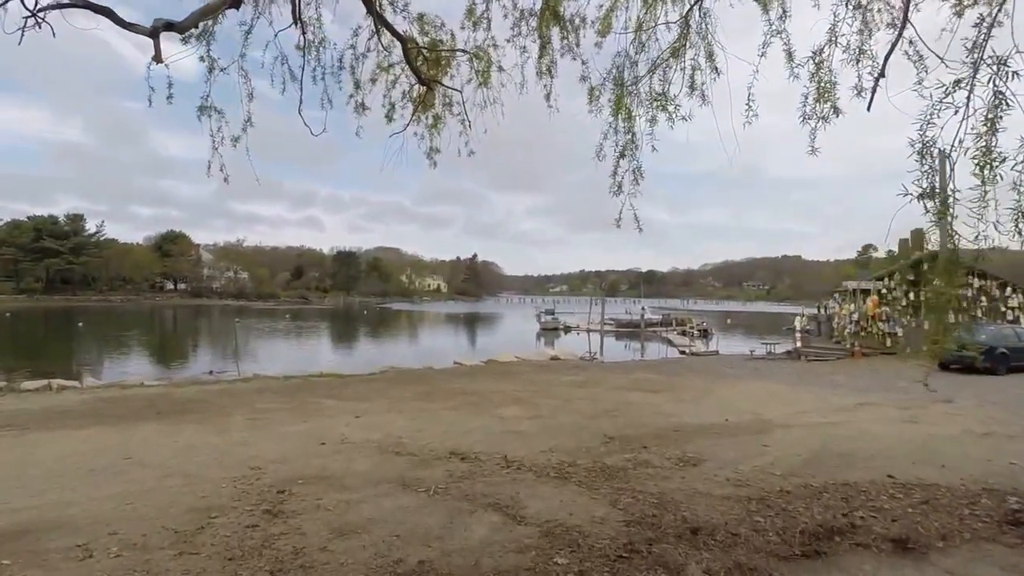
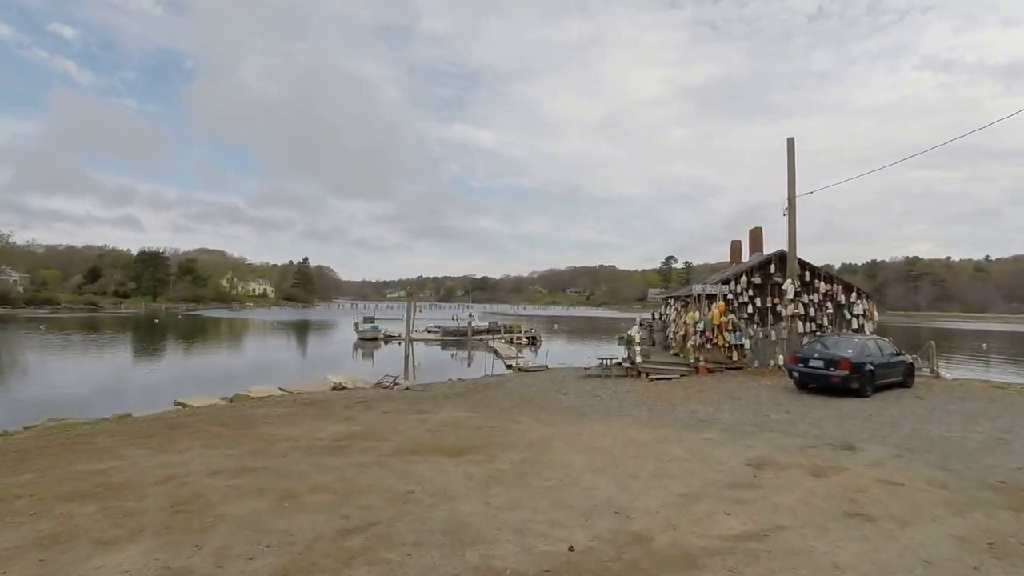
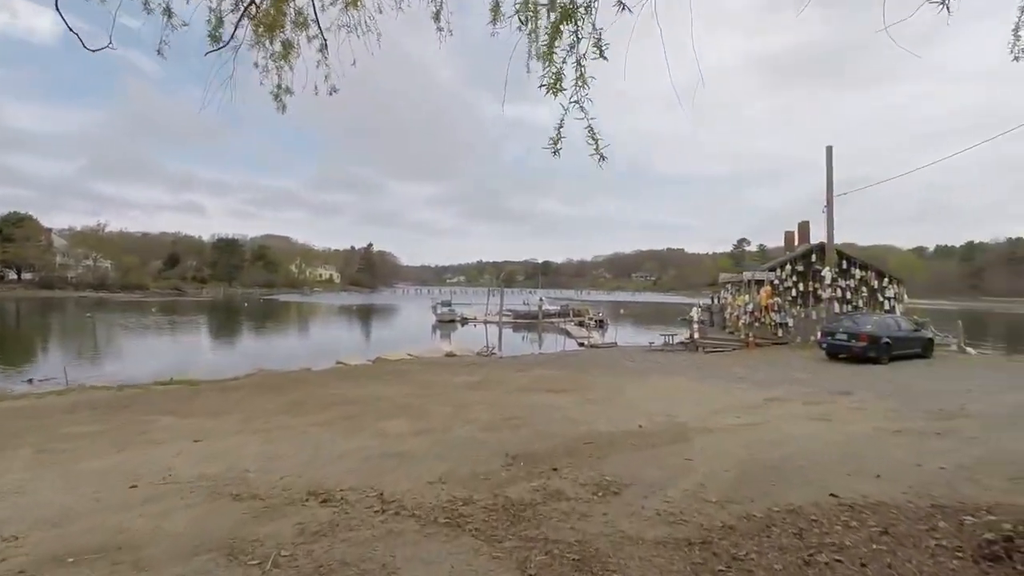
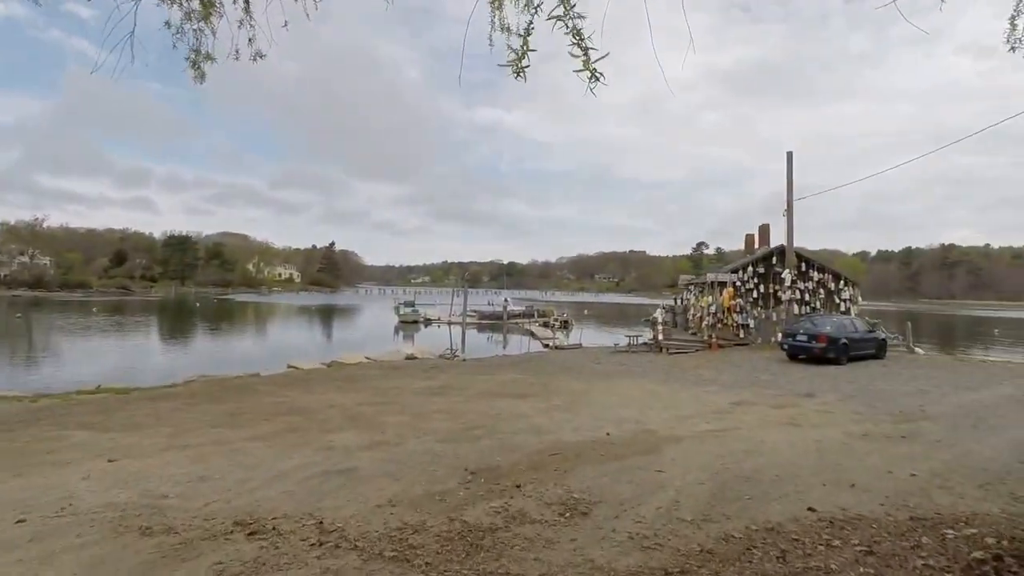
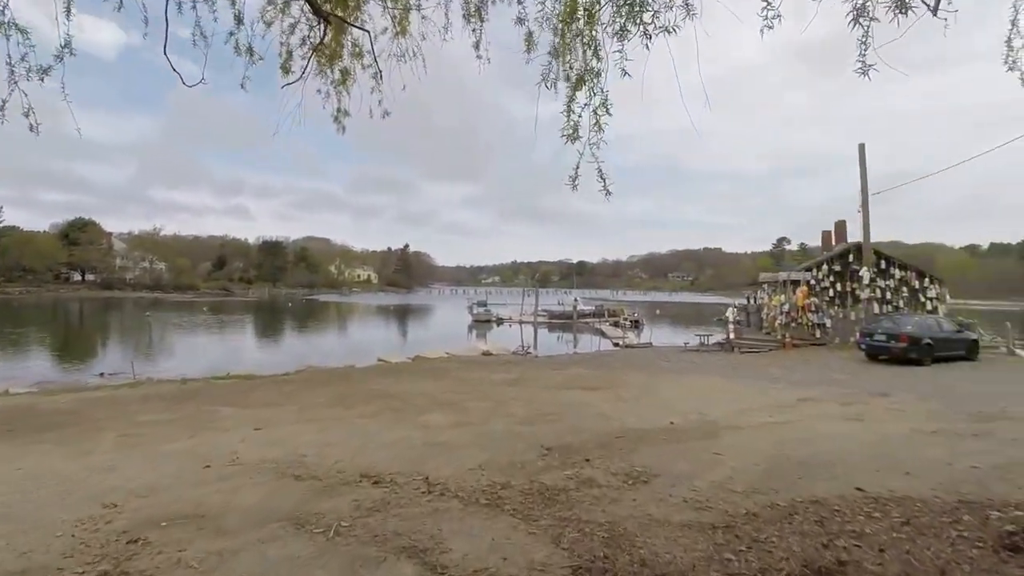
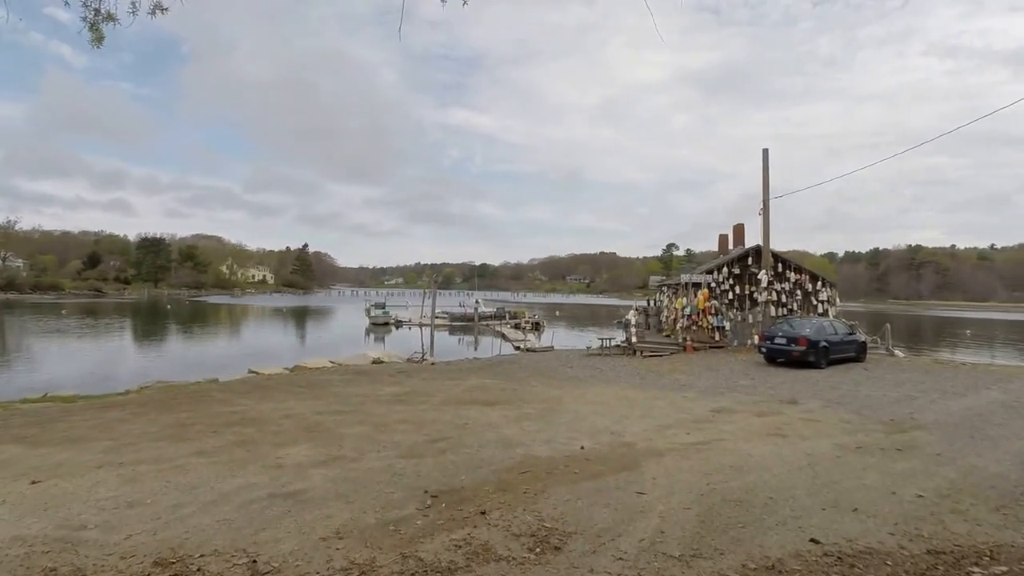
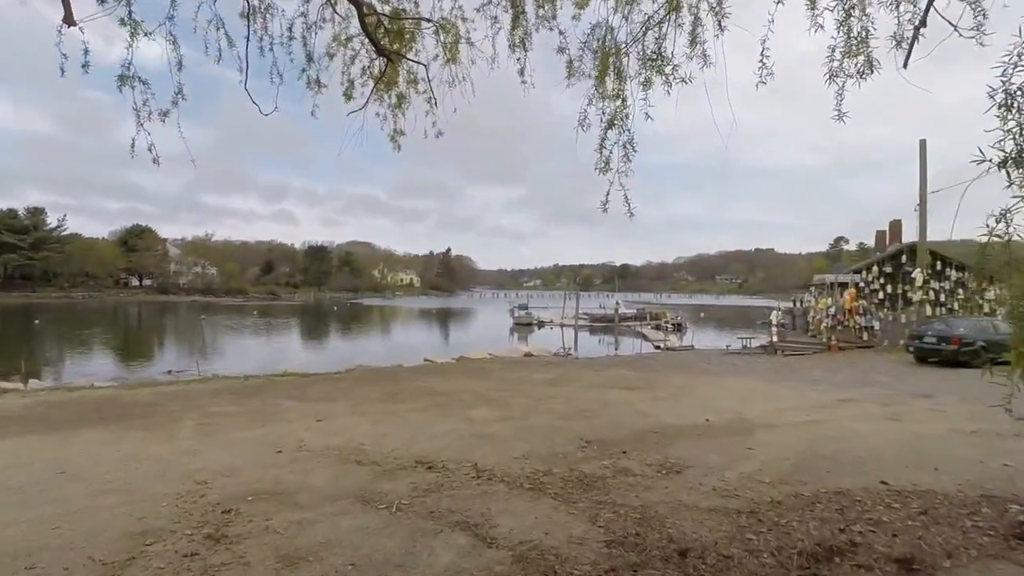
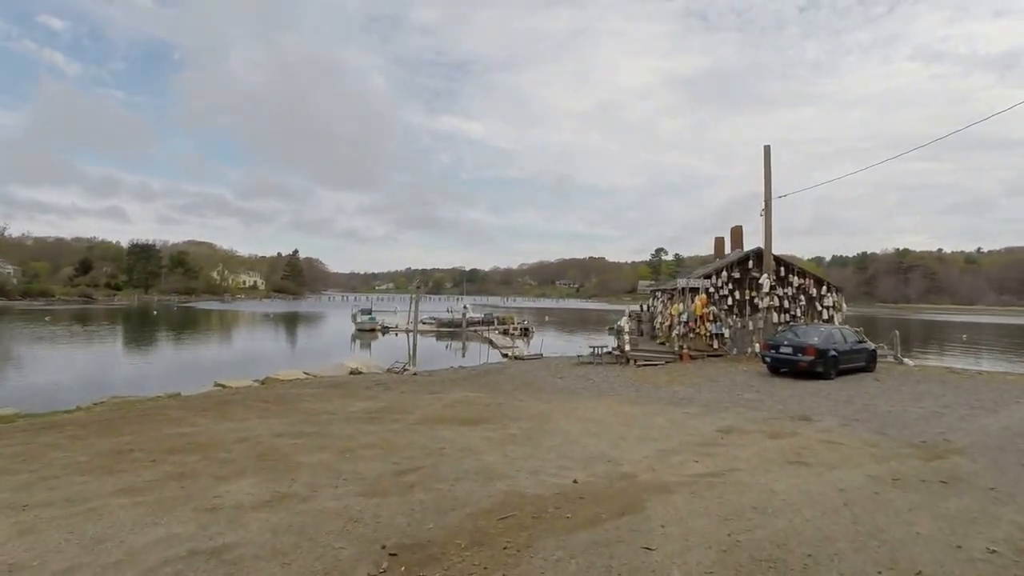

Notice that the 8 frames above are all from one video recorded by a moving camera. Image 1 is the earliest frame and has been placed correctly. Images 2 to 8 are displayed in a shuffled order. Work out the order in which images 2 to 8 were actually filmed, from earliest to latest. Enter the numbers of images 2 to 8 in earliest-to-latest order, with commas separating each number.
7, 5, 3, 4, 6, 8, 2
